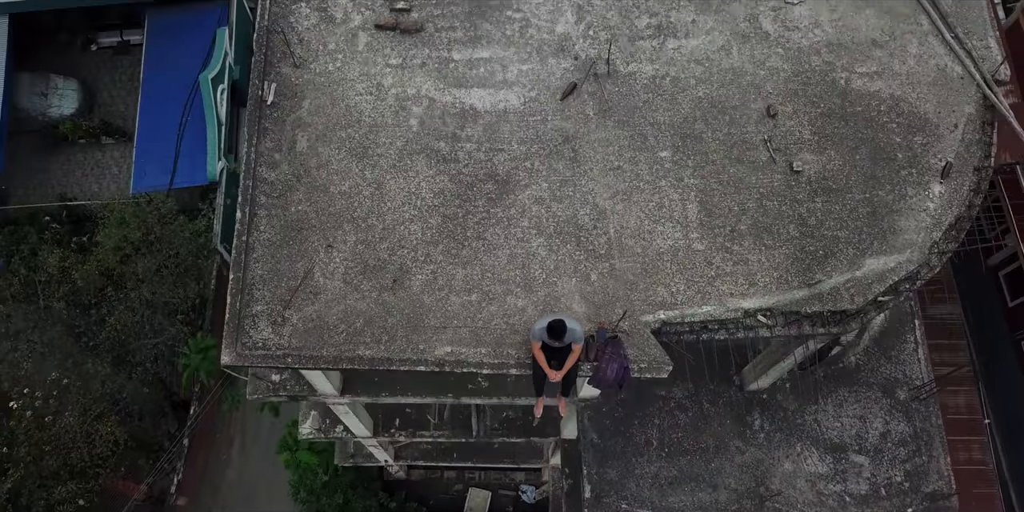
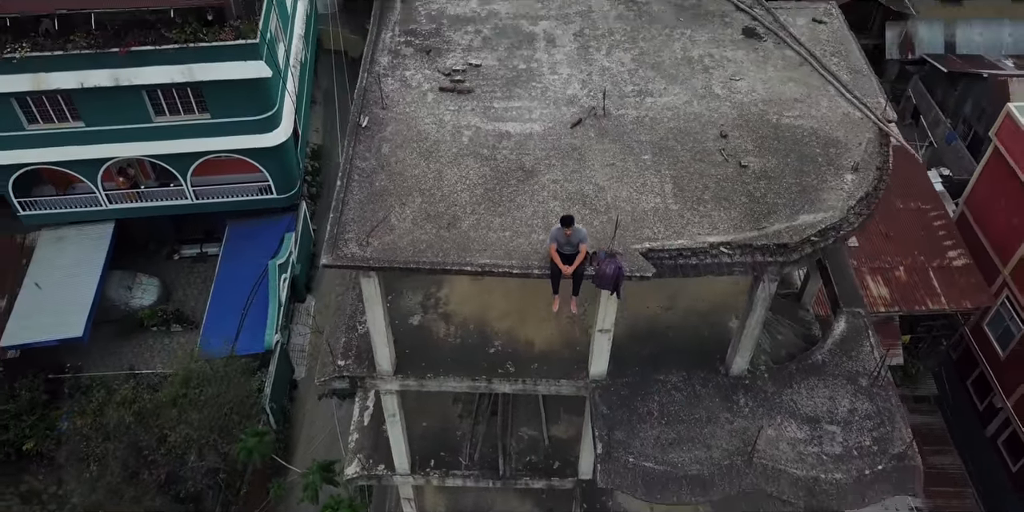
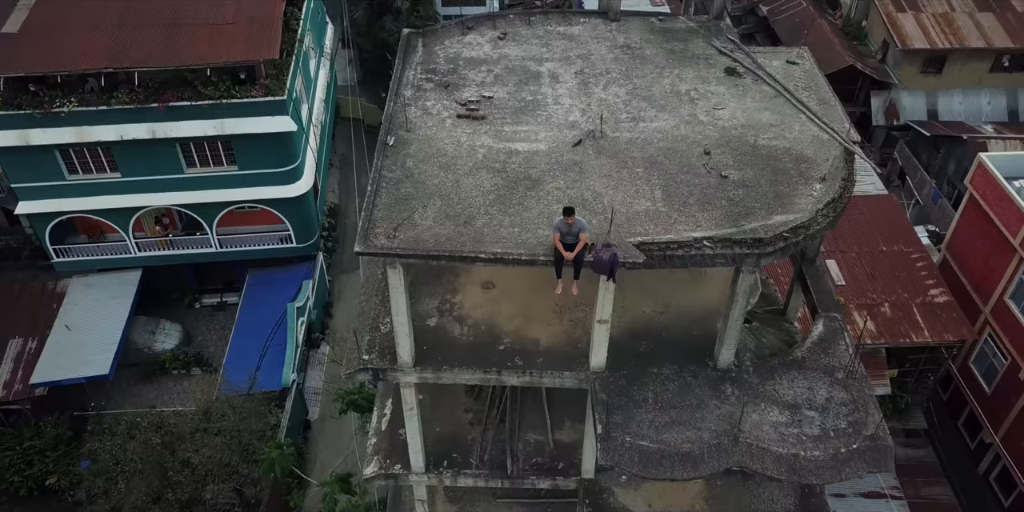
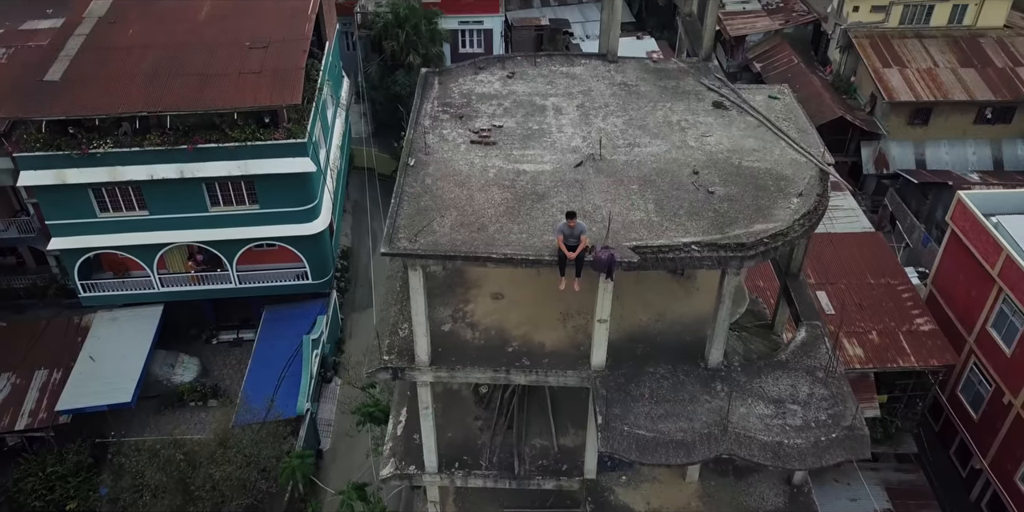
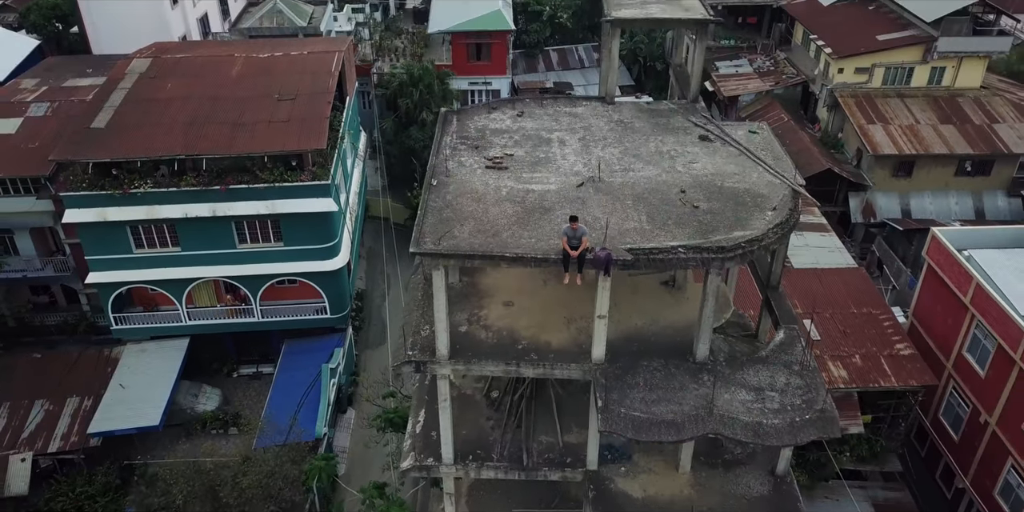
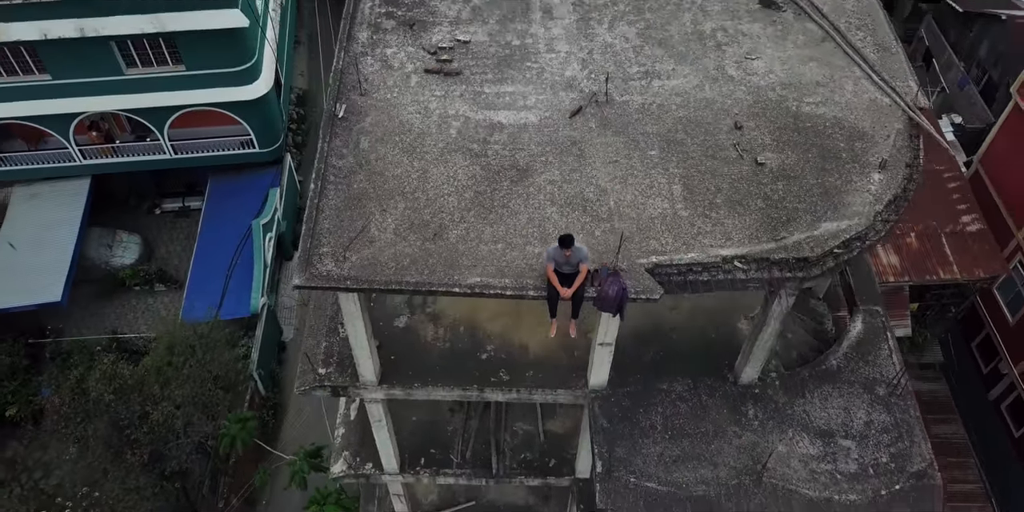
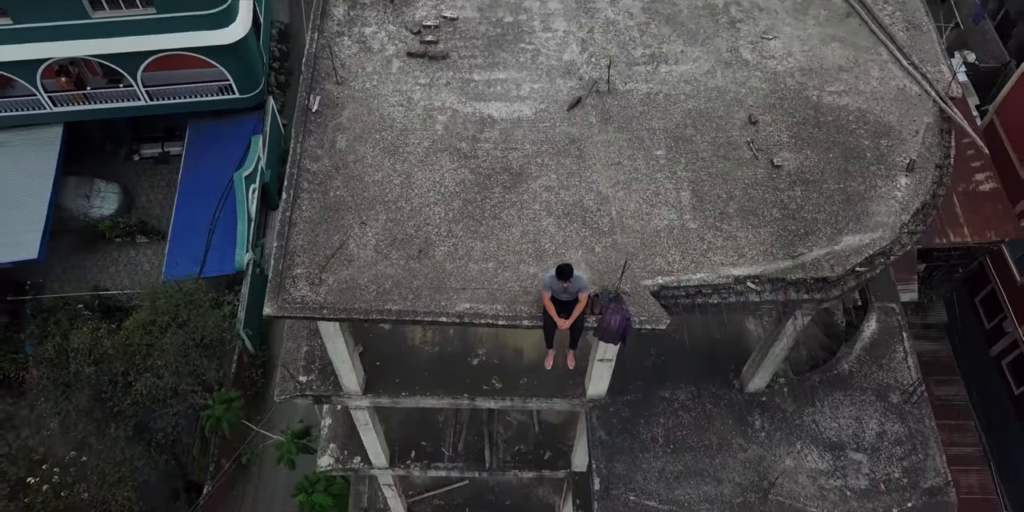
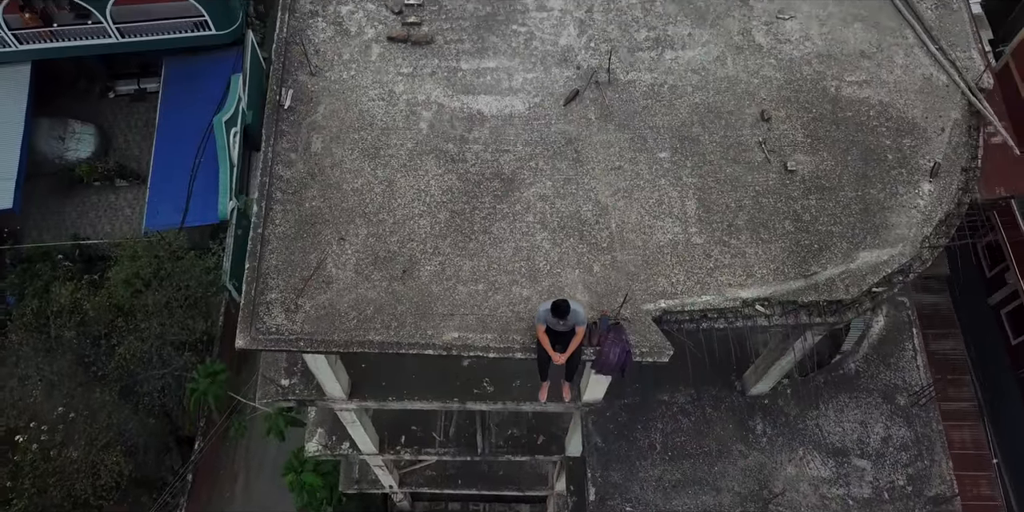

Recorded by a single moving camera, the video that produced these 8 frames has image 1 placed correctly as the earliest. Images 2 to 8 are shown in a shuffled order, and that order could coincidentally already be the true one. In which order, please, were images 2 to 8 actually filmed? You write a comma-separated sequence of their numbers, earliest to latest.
8, 7, 6, 2, 3, 4, 5
